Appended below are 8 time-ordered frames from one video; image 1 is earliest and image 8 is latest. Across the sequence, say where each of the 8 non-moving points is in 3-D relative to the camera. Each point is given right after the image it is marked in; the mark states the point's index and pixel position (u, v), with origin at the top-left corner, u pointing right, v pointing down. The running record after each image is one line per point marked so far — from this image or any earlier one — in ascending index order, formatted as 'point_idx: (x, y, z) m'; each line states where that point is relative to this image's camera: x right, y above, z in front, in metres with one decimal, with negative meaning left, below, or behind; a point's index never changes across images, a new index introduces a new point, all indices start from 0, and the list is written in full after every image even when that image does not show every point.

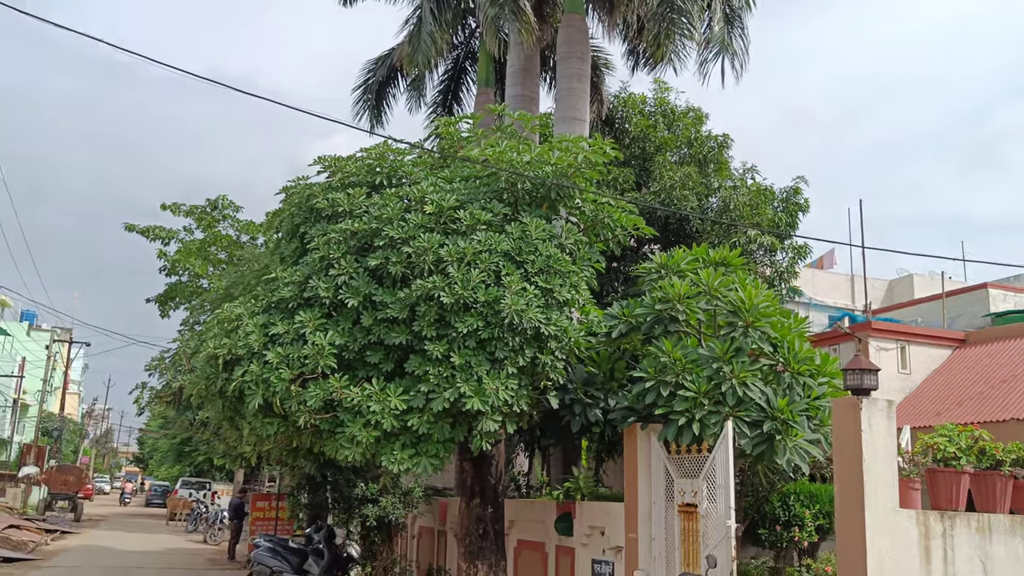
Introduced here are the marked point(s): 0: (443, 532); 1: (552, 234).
0: (-1.0, -3.5, +12.9) m
1: (+0.4, +0.5, +8.5) m
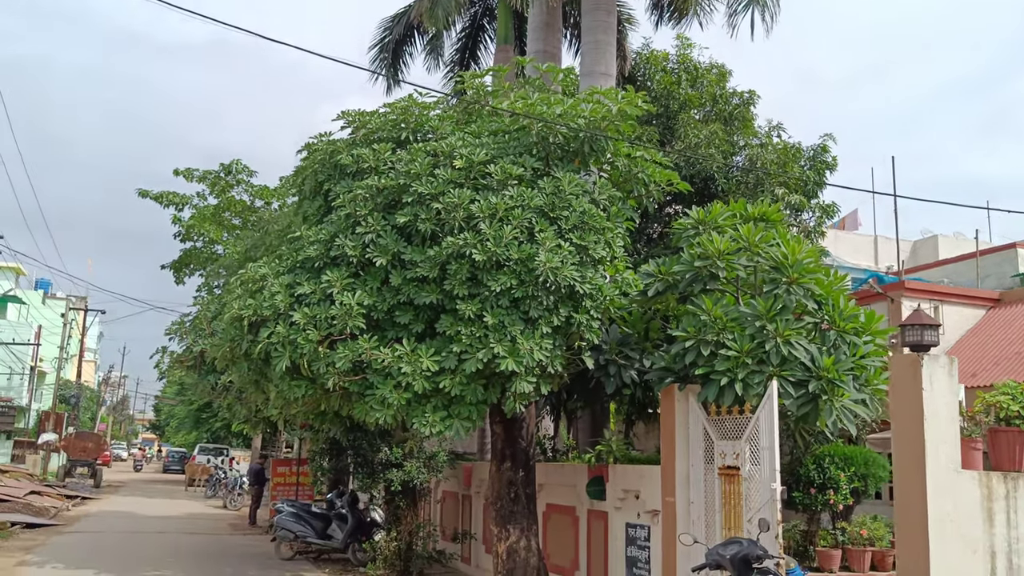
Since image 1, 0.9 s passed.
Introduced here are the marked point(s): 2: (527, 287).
0: (-0.6, -2.9, +12.8) m
1: (+0.7, +0.9, +8.2) m
2: (+0.1, 0.0, +7.5) m
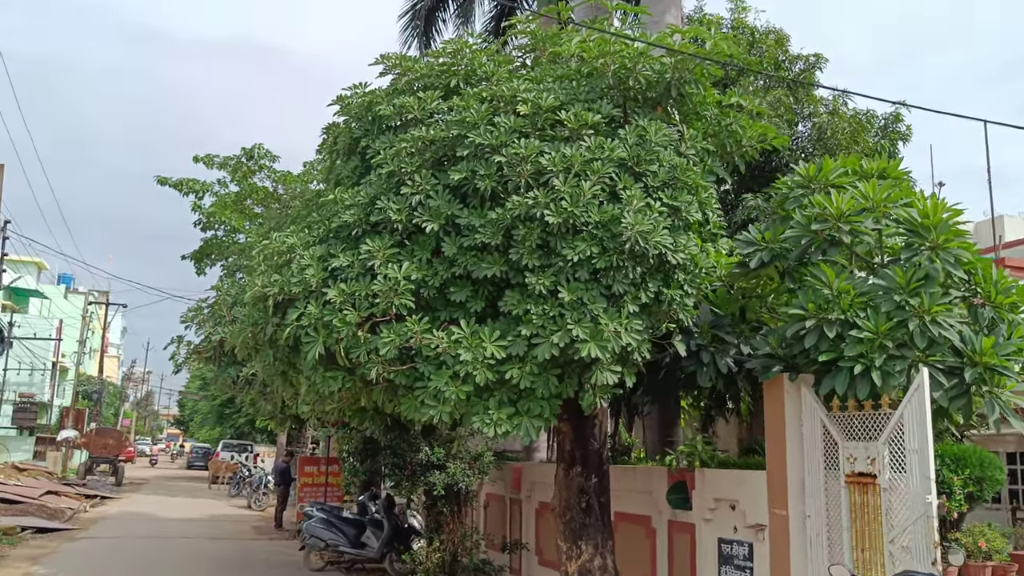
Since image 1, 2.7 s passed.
0: (+0.1, -2.7, +11.4) m
1: (+1.2, +1.1, +6.9) m
2: (+0.7, +0.2, +6.2) m
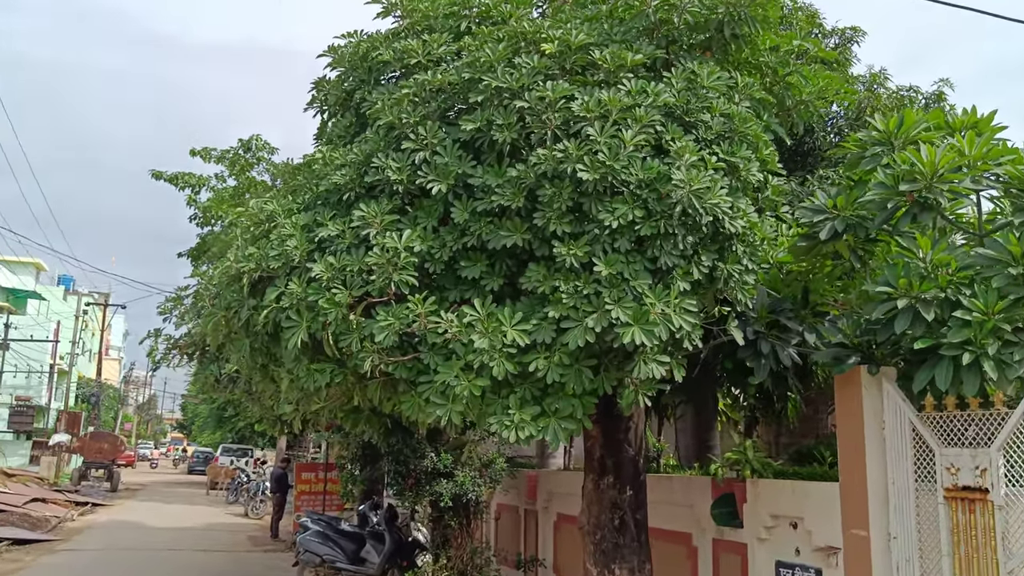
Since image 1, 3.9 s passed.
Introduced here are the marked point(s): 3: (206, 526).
0: (+0.2, -2.6, +10.3) m
1: (+1.4, +1.3, +5.7) m
2: (+0.8, +0.4, +5.1) m
3: (-6.6, -5.1, +19.5) m
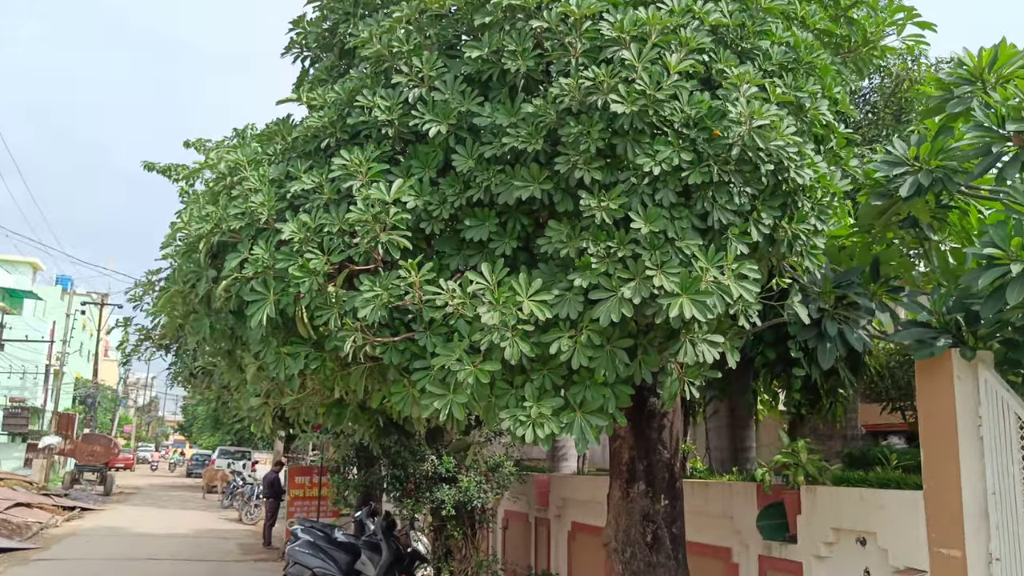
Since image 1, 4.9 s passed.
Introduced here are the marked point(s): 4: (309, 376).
0: (+0.3, -2.4, +9.3) m
1: (+1.4, +1.4, +4.7) m
2: (+0.9, +0.5, +4.1) m
3: (-6.5, -5.0, +18.5) m
4: (-1.0, -0.5, +4.6) m
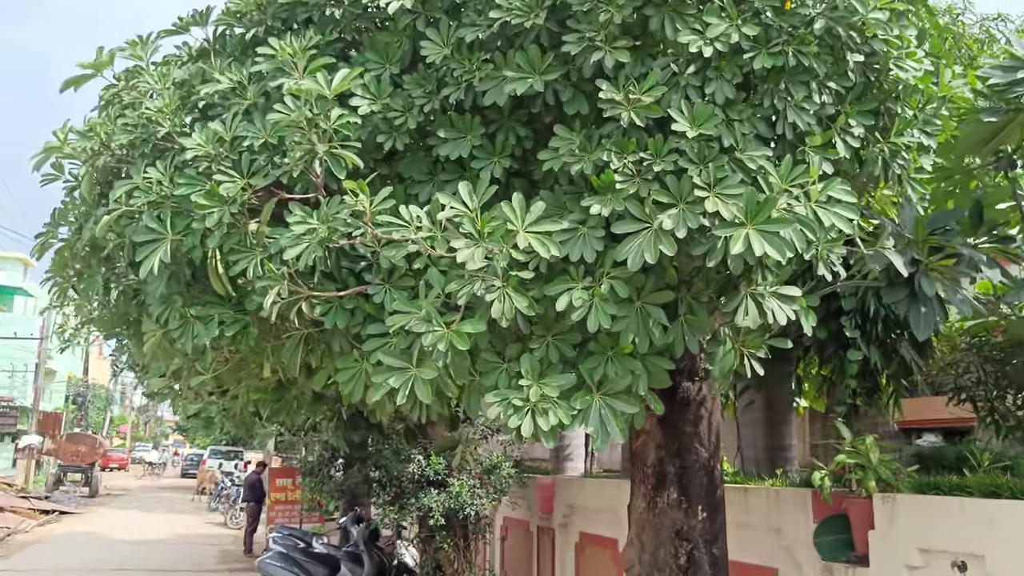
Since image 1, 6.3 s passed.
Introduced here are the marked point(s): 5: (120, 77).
0: (+0.3, -2.2, +8.1) m
1: (+1.4, +1.7, +3.5) m
2: (+0.9, +0.8, +2.9) m
3: (-6.4, -4.8, +17.3) m
4: (-1.1, -0.2, +3.4) m
5: (-1.6, +0.8, +3.7) m
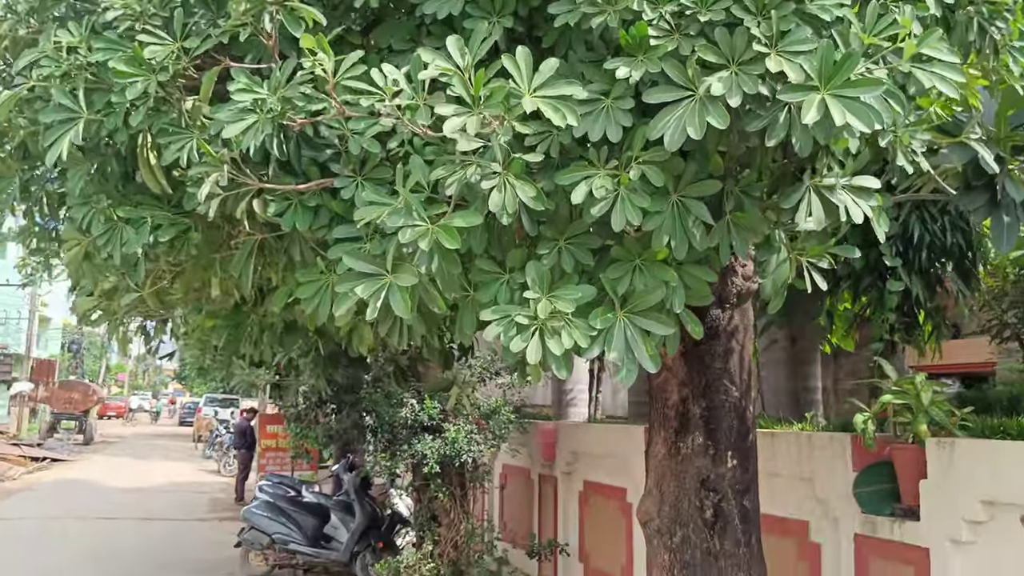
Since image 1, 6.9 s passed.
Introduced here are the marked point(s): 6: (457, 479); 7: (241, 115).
0: (+0.3, -1.6, +7.6) m
1: (+1.4, +2.0, +2.8) m
2: (+0.9, +1.0, +2.2) m
3: (-6.5, -3.7, +16.9) m
4: (-1.1, +0.1, +2.8) m
5: (-1.6, +1.2, +3.0) m
6: (-0.4, -1.5, +7.1) m
7: (-0.7, +0.4, +2.3) m
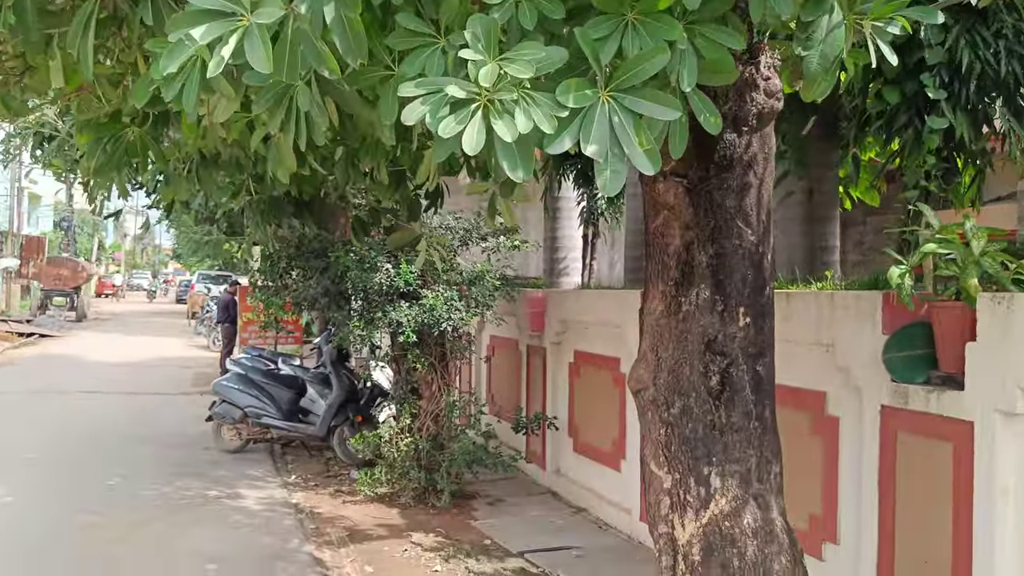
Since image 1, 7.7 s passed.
0: (+0.2, -0.5, +7.1) m
1: (+1.3, +2.4, +1.8) m
2: (+0.7, +1.4, +1.4) m
3: (-6.6, -1.3, +16.6) m
4: (-1.2, +0.6, +2.1) m
5: (-1.7, +1.7, +2.1) m
6: (-0.6, -0.4, +6.6) m
7: (-0.8, +0.9, +1.5) m
